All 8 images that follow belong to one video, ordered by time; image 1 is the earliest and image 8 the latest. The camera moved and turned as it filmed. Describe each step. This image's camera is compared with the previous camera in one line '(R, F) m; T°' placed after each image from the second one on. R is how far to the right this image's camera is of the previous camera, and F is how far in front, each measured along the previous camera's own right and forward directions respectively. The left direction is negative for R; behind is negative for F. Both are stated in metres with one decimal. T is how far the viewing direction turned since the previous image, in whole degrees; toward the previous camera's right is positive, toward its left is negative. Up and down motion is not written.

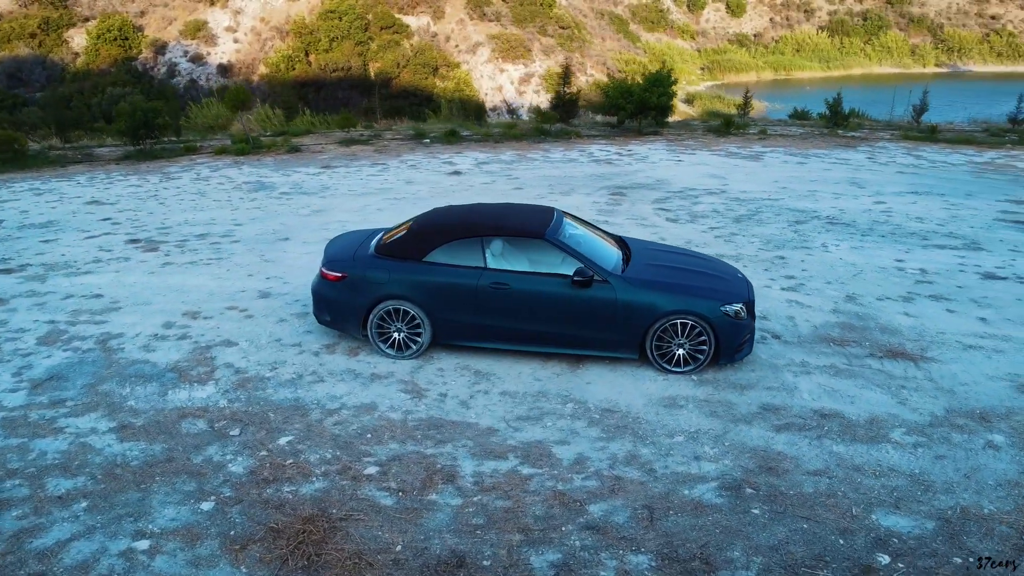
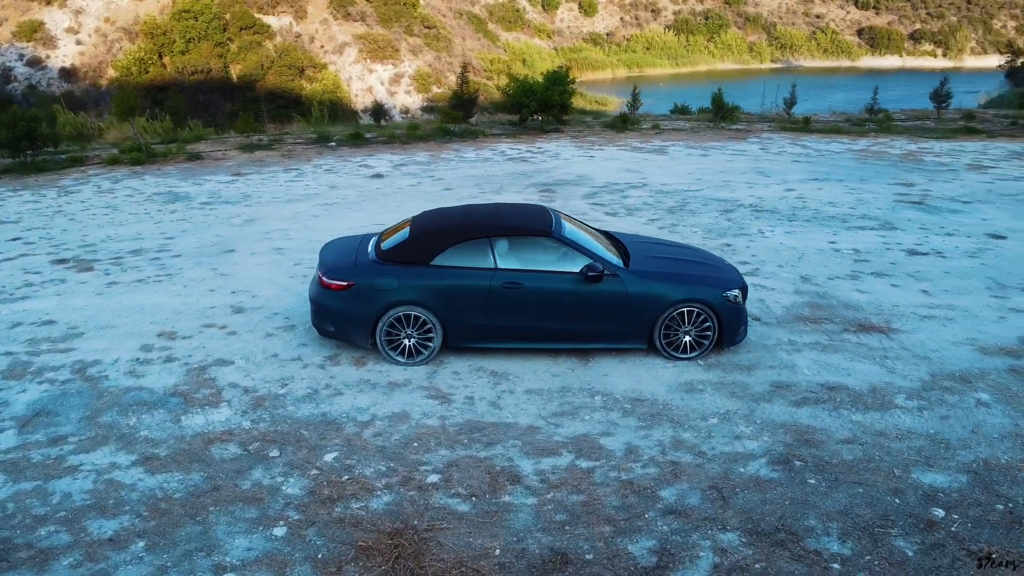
(-1.2, +0.1) m; +9°
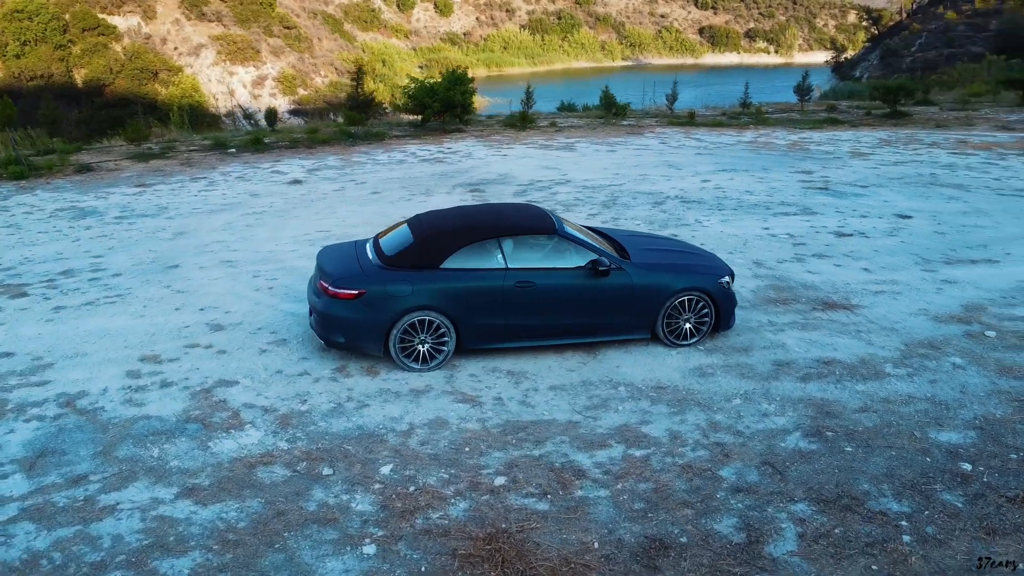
(-1.2, +0.1) m; +10°
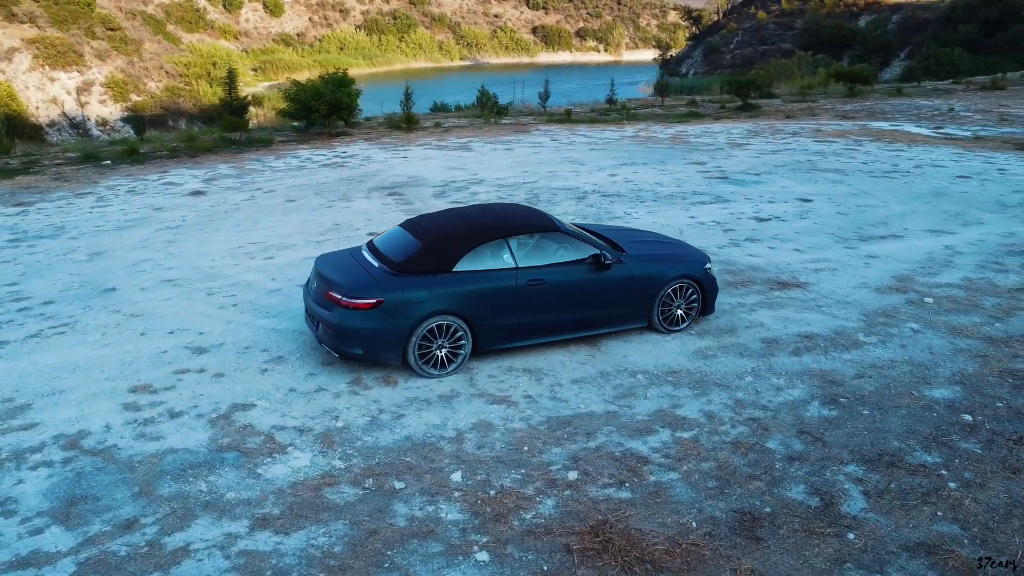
(-1.3, +0.1) m; +11°
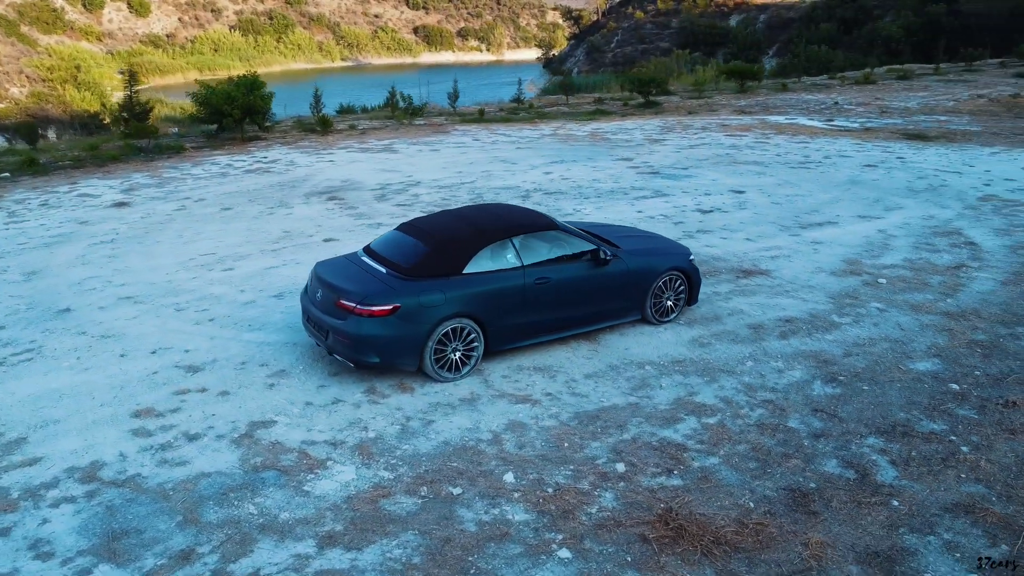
(-1.0, 0.0) m; +8°
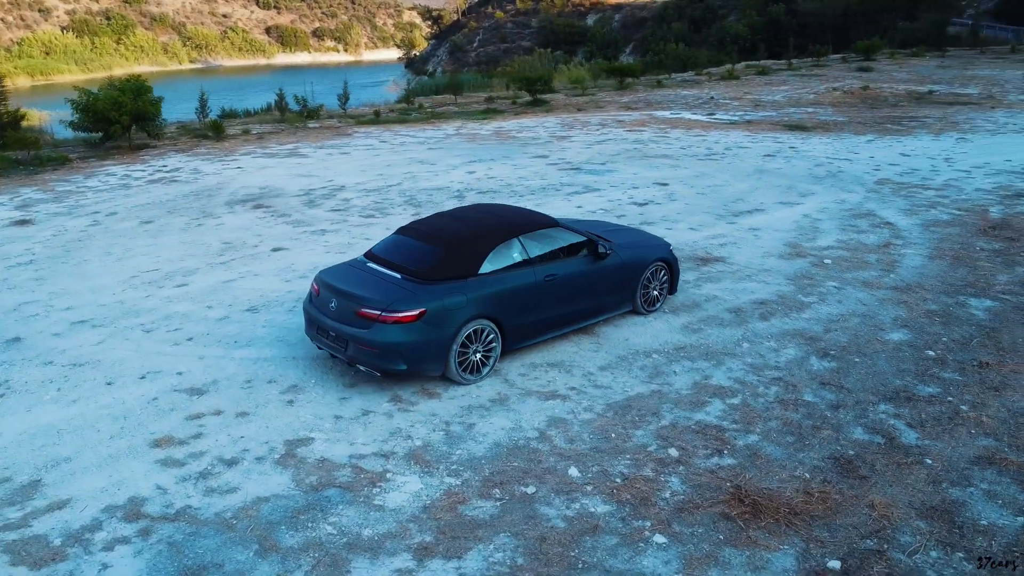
(-1.2, +0.1) m; +9°
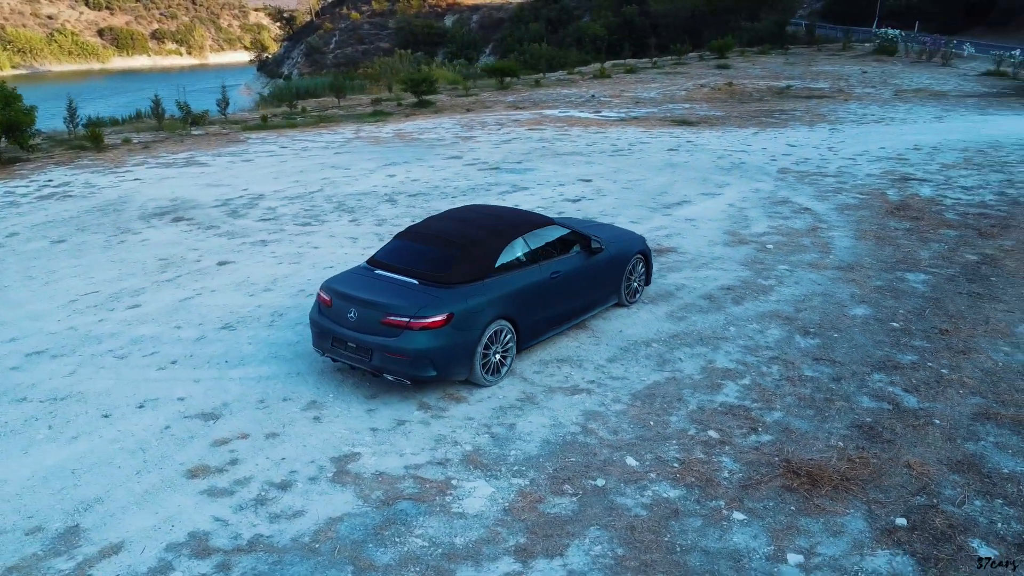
(-1.2, +0.1) m; +10°
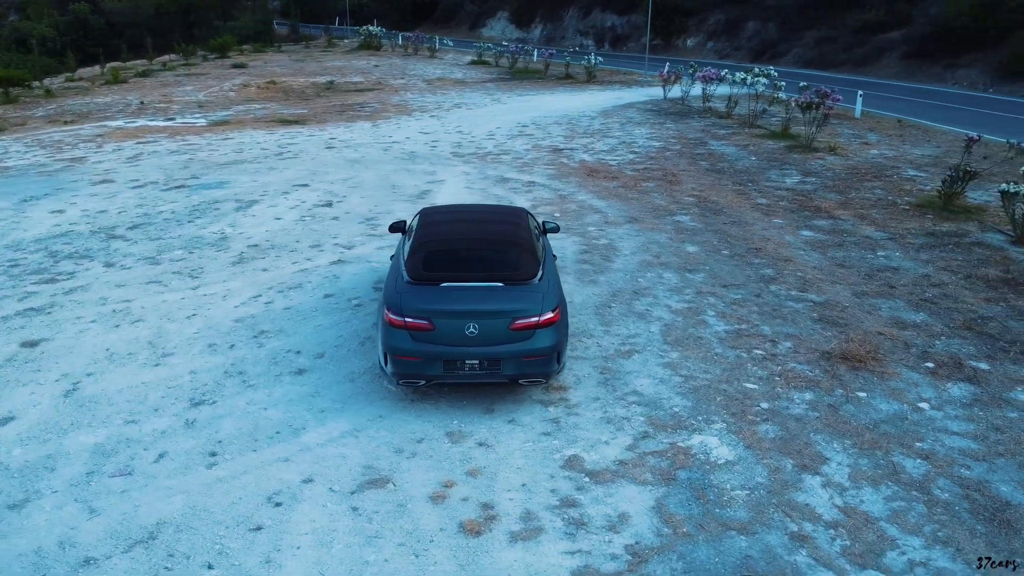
(-4.1, +1.2) m; +36°
